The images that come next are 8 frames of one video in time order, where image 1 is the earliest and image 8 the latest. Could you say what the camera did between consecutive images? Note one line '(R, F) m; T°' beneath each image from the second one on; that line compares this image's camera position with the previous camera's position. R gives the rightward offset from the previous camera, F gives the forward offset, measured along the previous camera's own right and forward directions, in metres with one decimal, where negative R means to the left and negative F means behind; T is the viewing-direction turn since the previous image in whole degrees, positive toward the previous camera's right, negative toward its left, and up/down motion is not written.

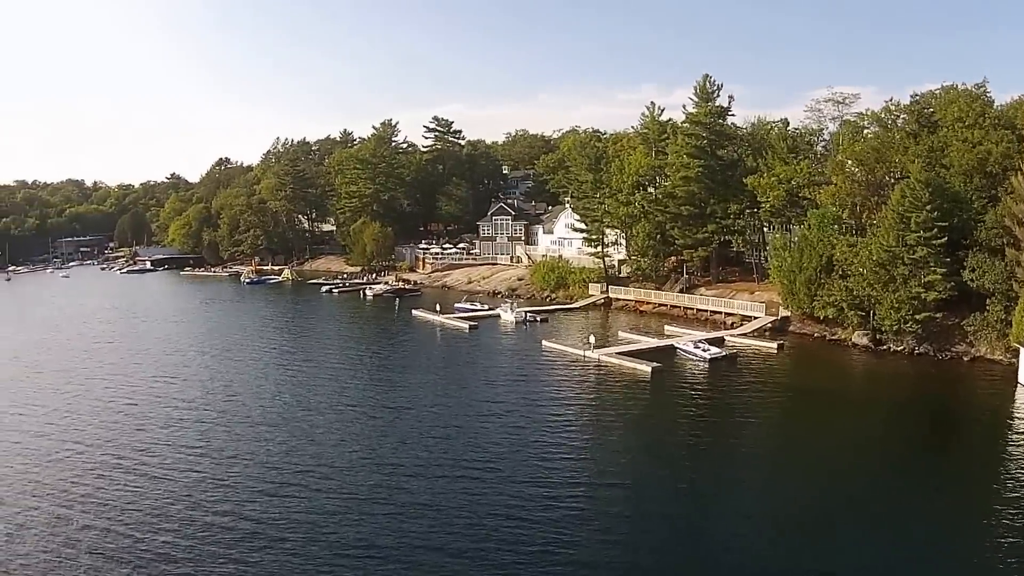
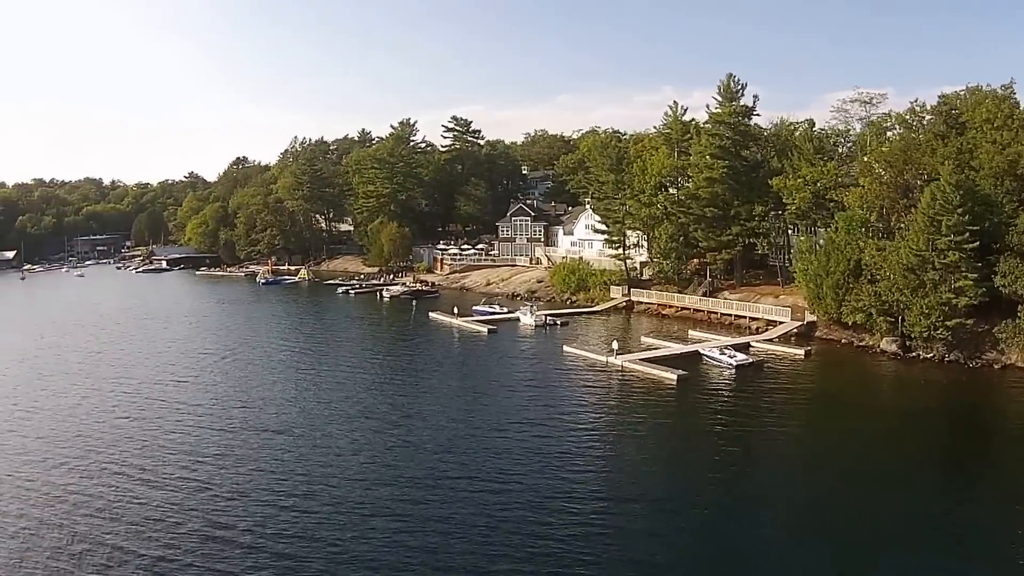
(-0.2, +1.2) m; -1°
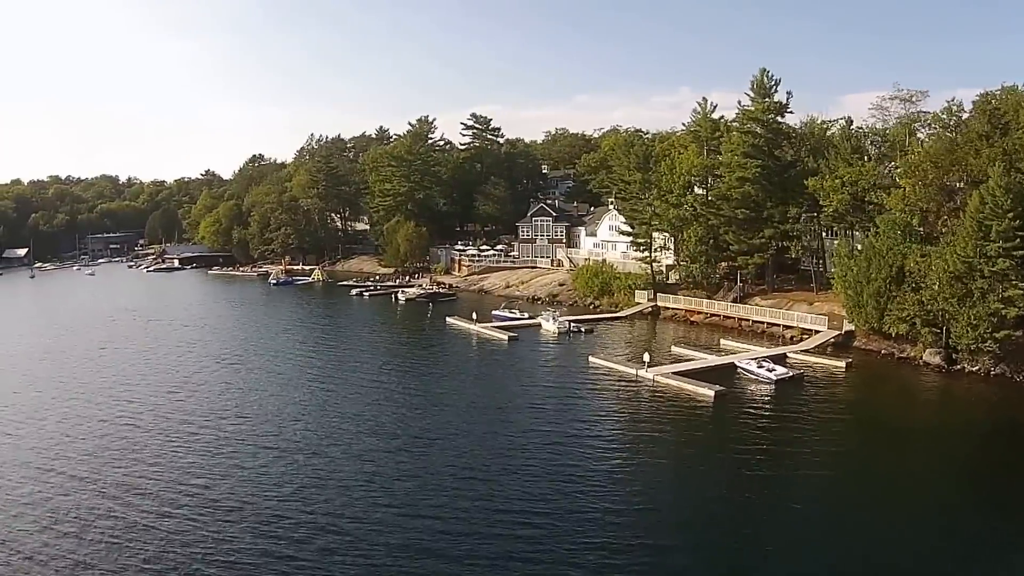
(-0.2, +2.8) m; -1°
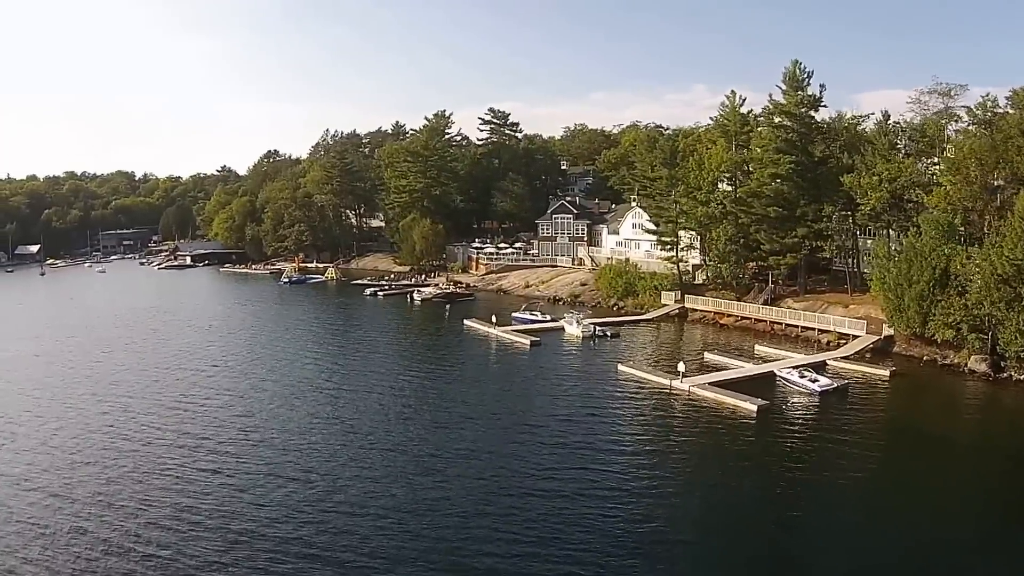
(-0.3, +2.5) m; -1°
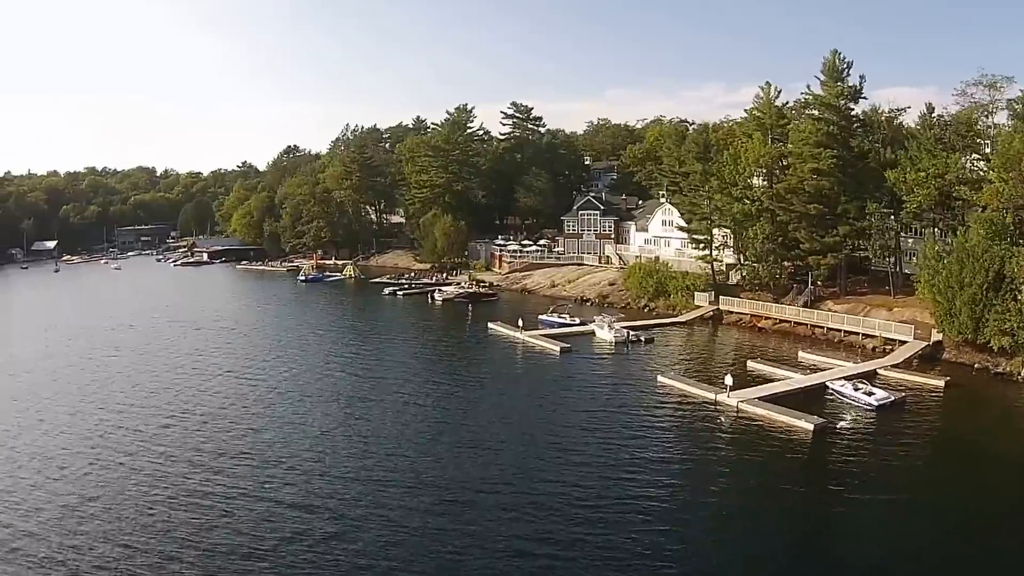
(-0.4, +2.5) m; -1°
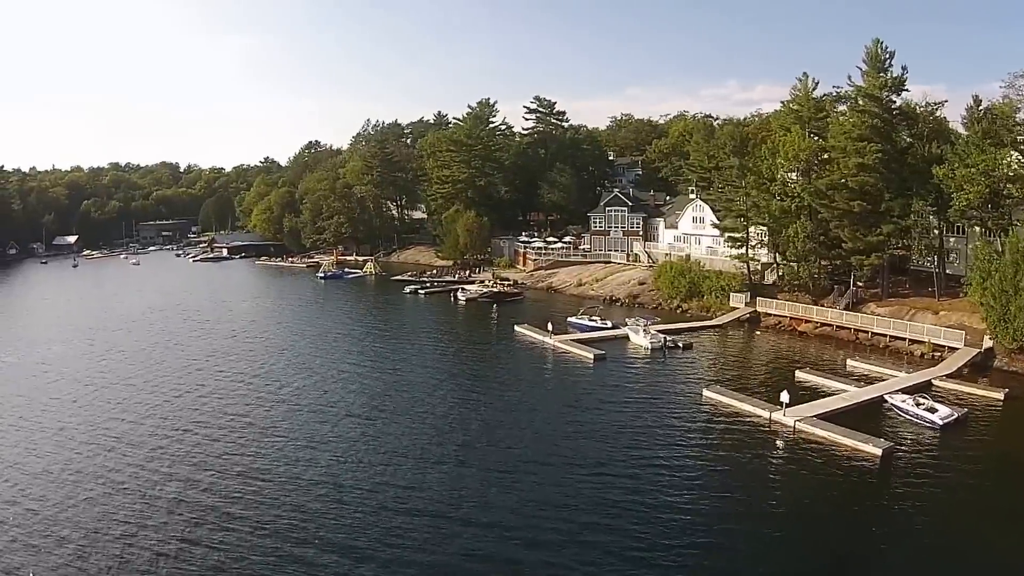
(-0.5, +2.1) m; -1°
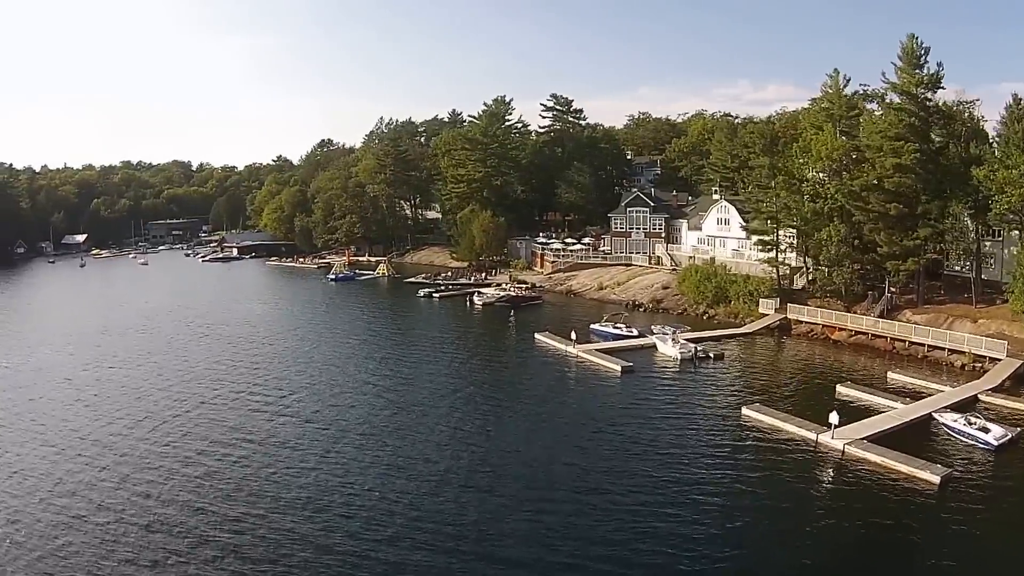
(-0.4, +2.0) m; -1°
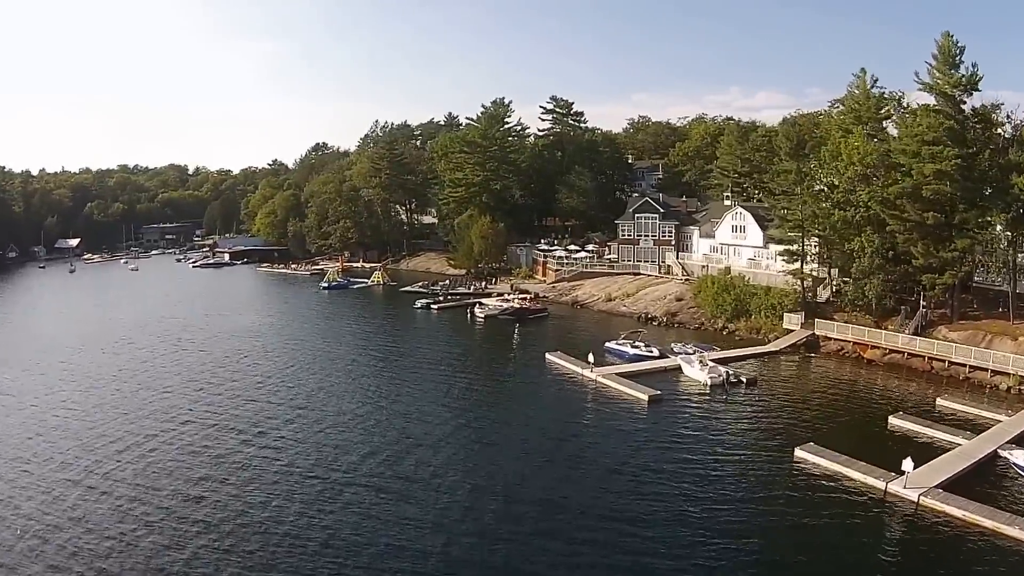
(-0.6, +3.9) m; 0°
